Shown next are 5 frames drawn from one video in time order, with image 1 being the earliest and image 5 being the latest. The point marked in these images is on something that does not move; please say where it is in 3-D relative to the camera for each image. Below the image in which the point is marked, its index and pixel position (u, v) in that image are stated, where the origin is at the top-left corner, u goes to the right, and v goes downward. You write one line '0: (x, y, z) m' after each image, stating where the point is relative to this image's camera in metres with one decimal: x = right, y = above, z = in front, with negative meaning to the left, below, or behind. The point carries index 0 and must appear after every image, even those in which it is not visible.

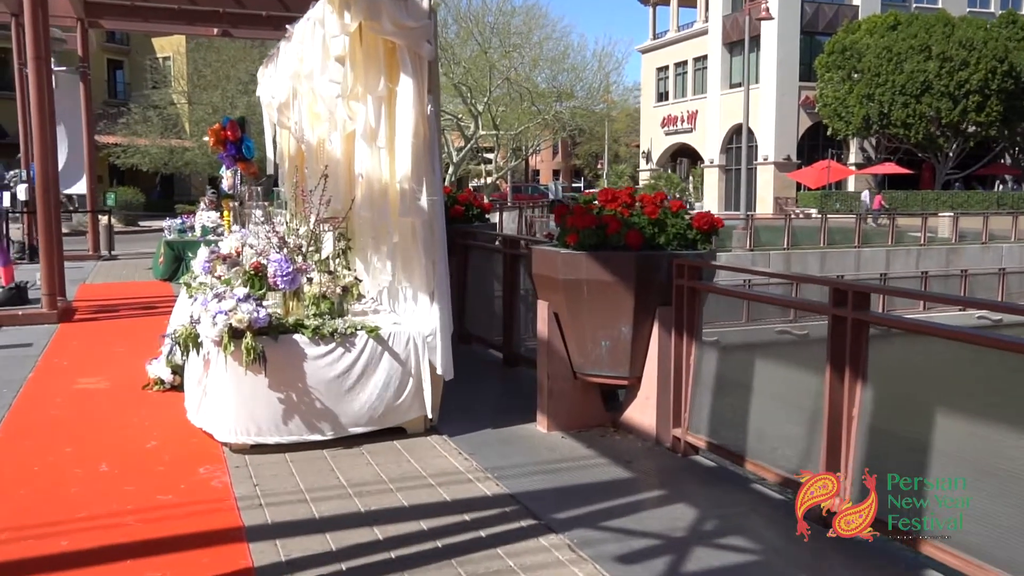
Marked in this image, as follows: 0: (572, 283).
0: (+0.3, 0.0, +5.0) m
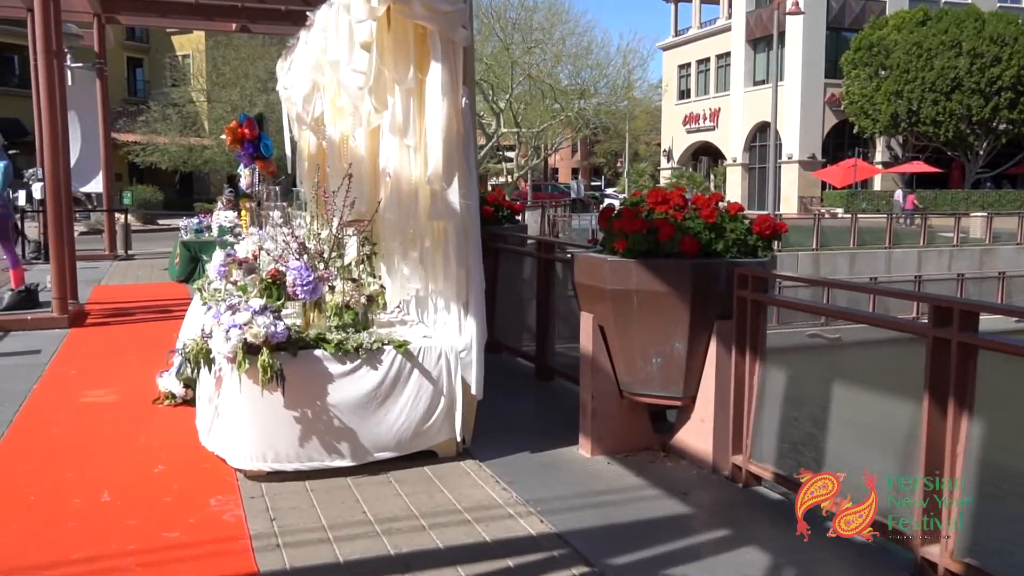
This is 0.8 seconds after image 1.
0: (+0.6, 0.0, +4.5) m
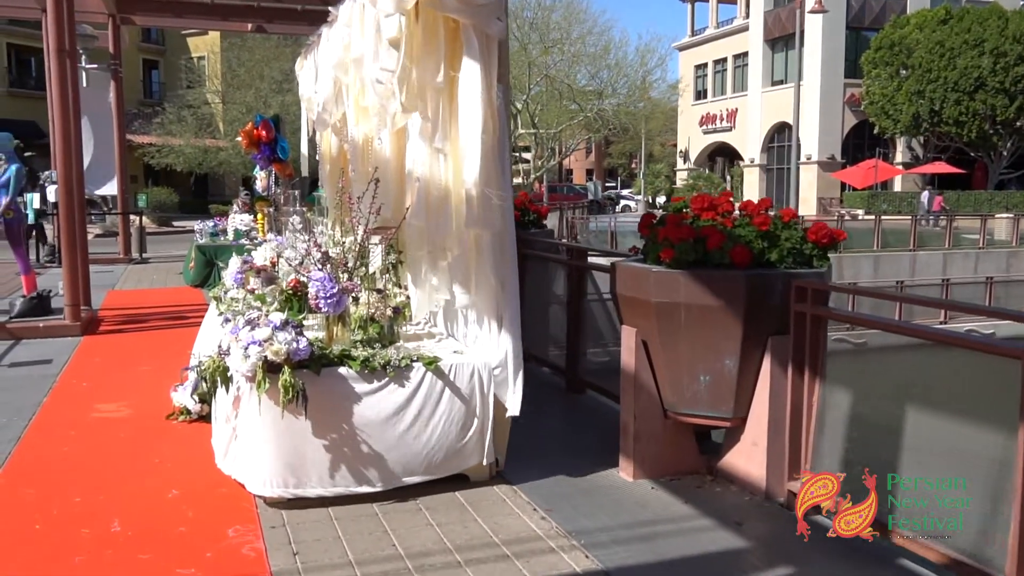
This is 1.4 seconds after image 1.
0: (+0.7, -0.1, +4.2) m
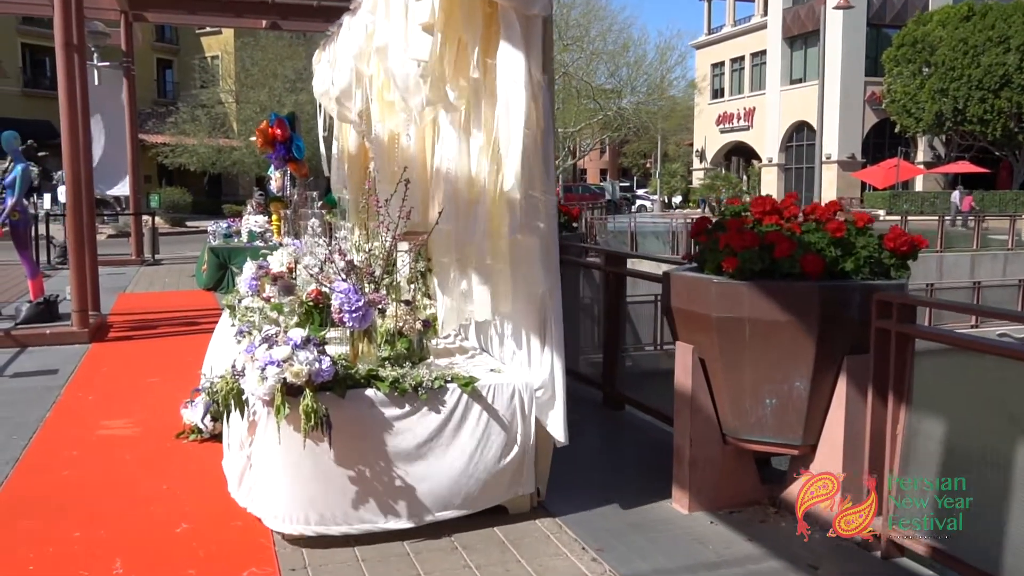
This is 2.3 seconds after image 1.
0: (+0.9, -0.1, +3.8) m
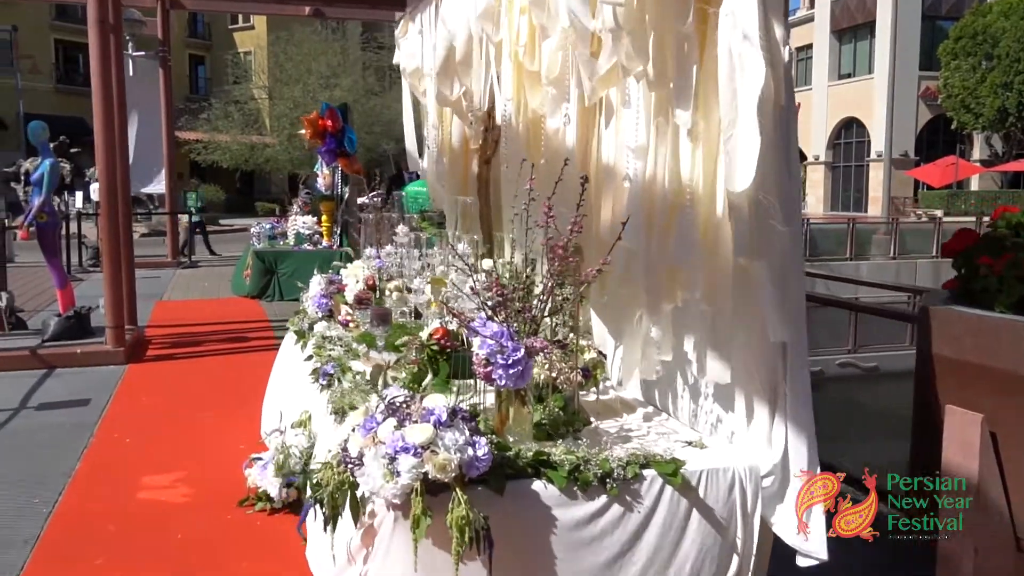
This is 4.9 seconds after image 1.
0: (+1.6, -0.3, +2.6) m
